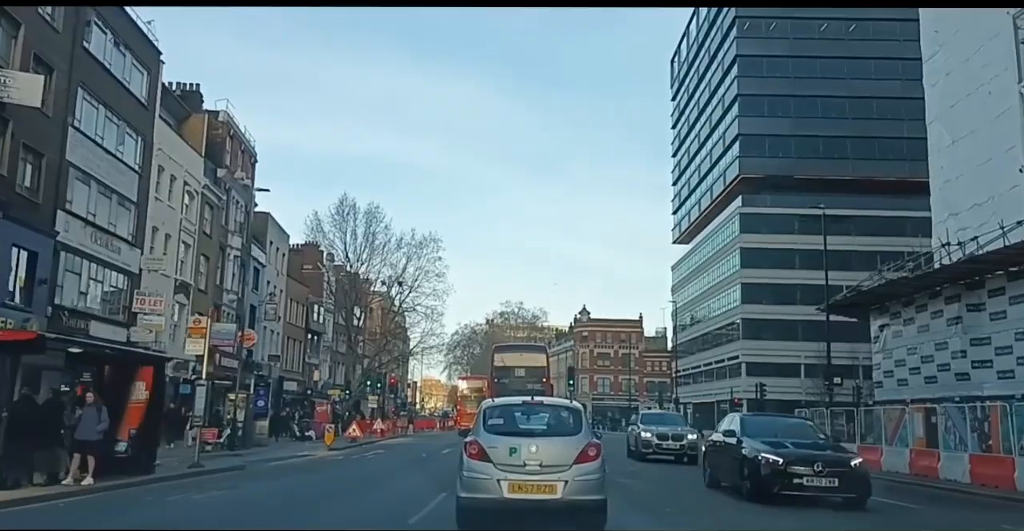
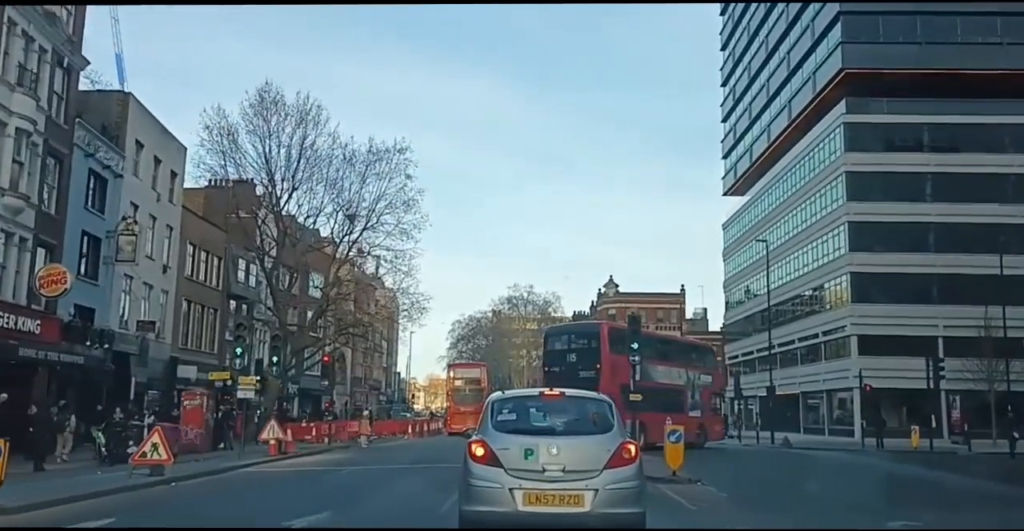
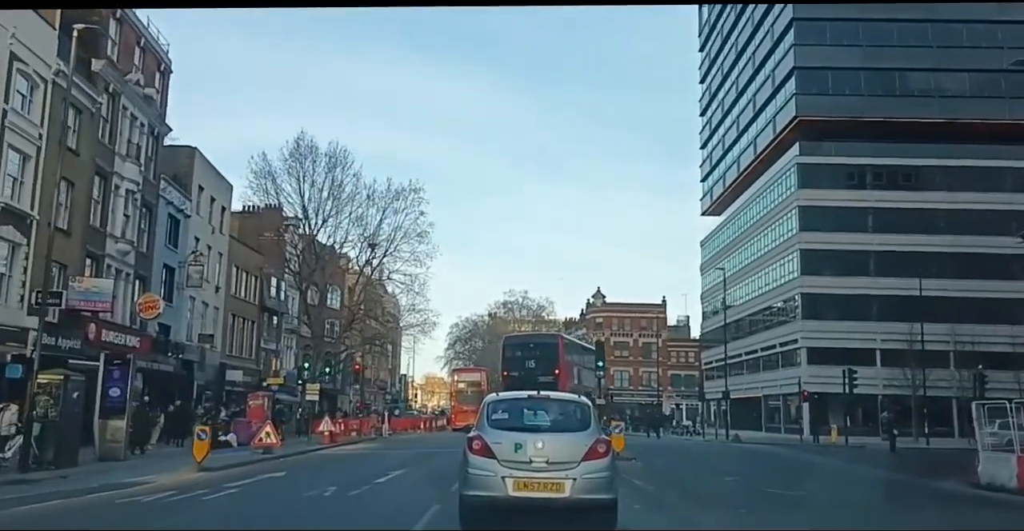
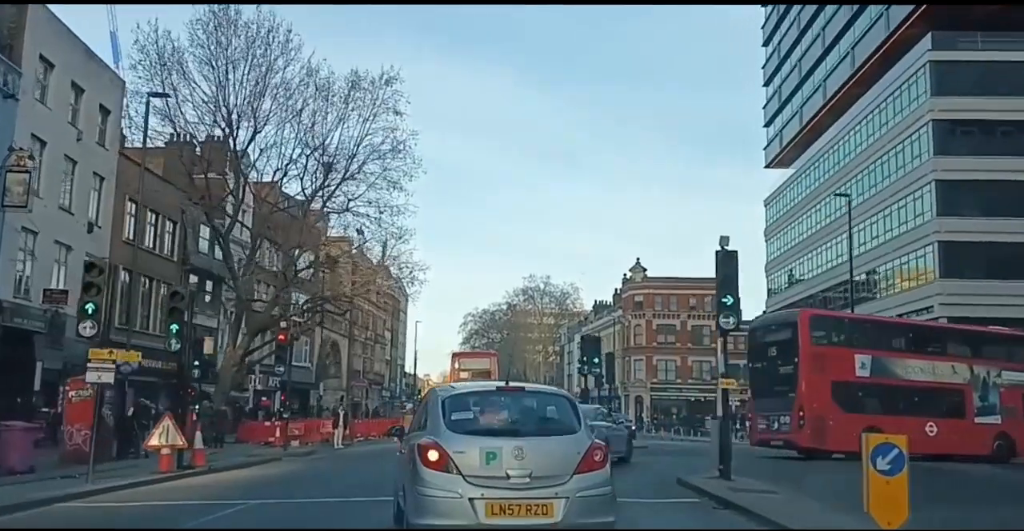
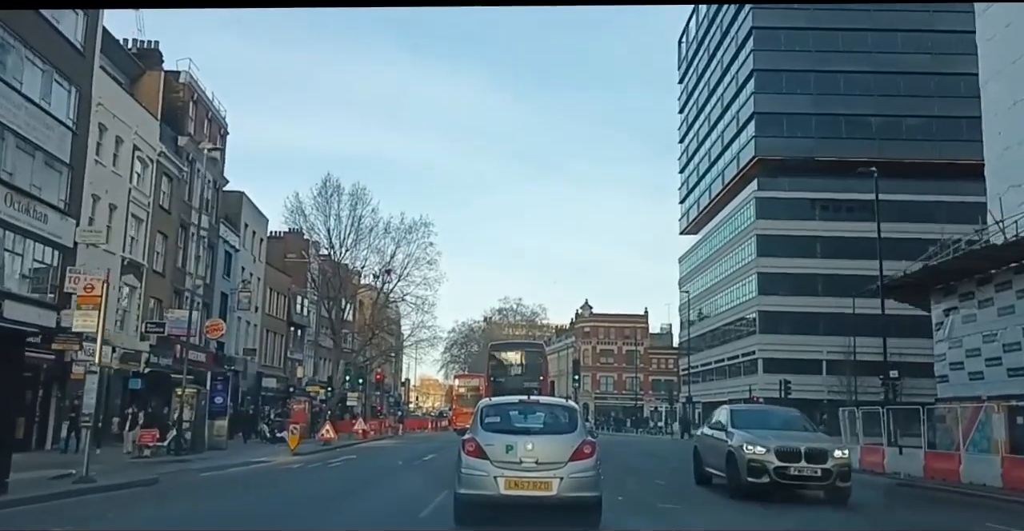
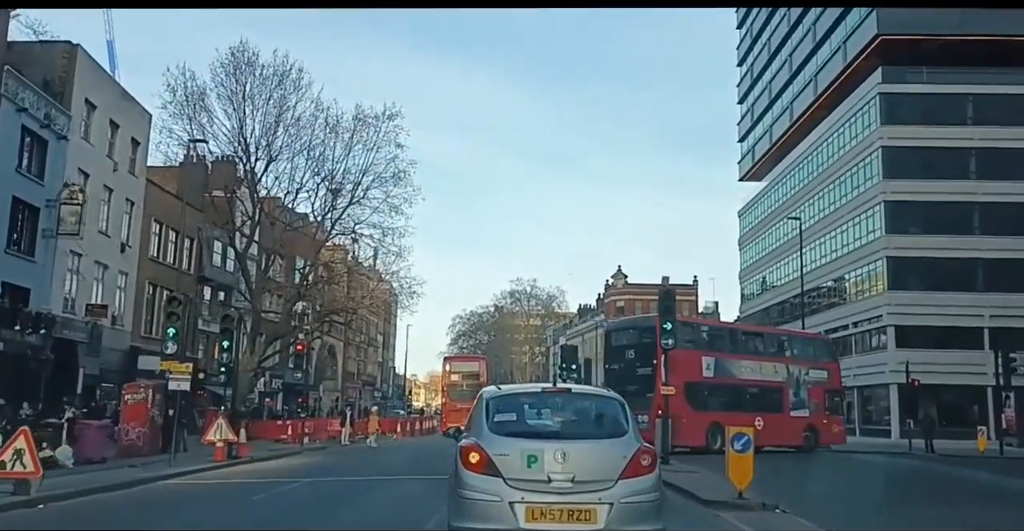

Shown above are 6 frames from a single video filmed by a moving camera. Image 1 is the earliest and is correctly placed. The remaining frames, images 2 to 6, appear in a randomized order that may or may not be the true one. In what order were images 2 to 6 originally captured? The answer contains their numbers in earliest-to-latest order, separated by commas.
5, 3, 2, 6, 4
